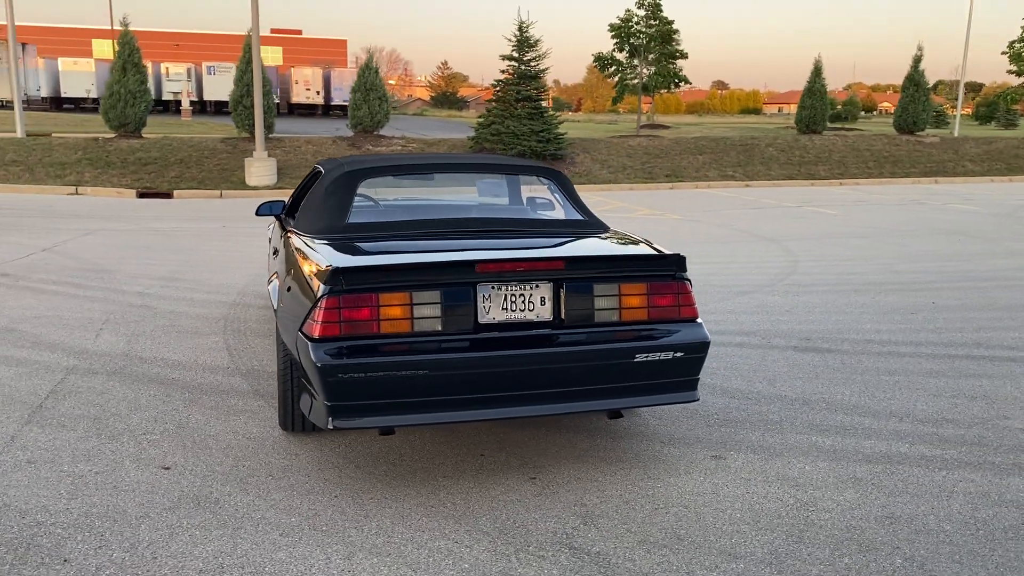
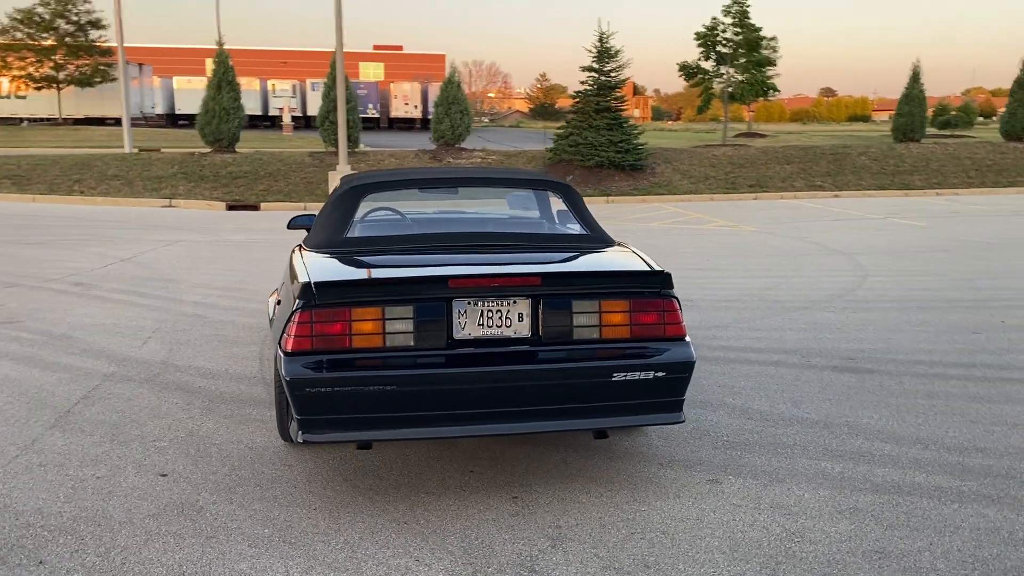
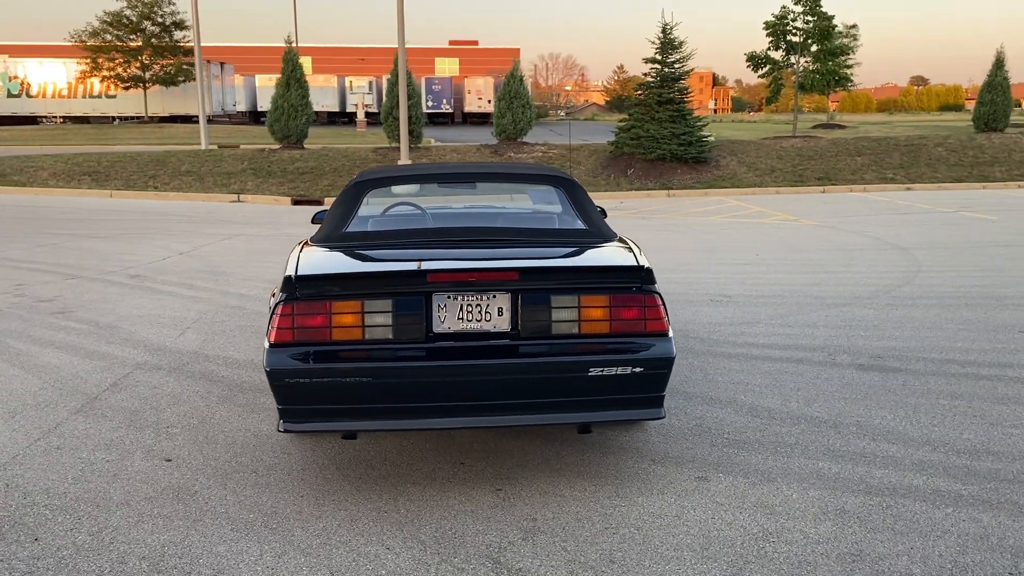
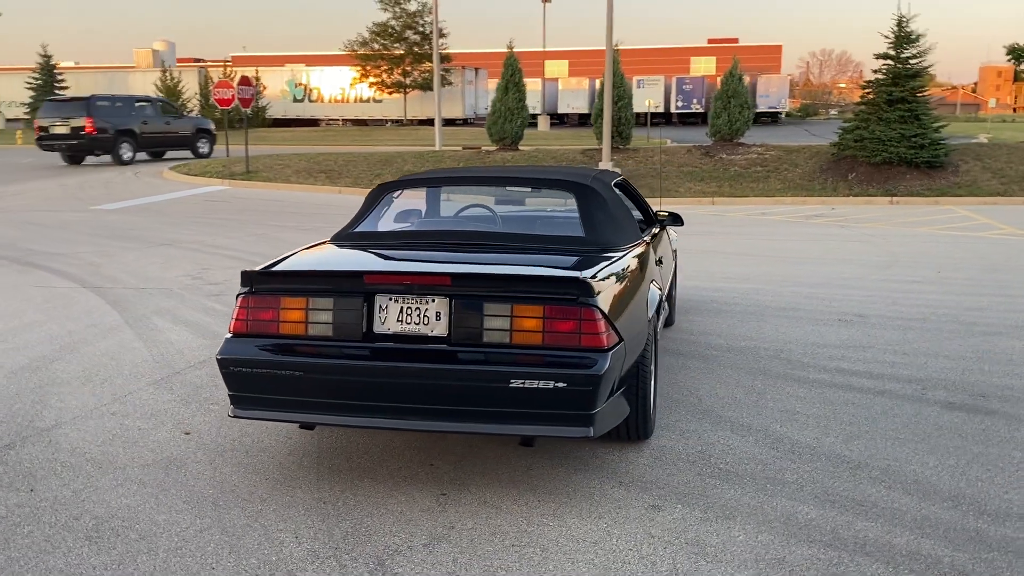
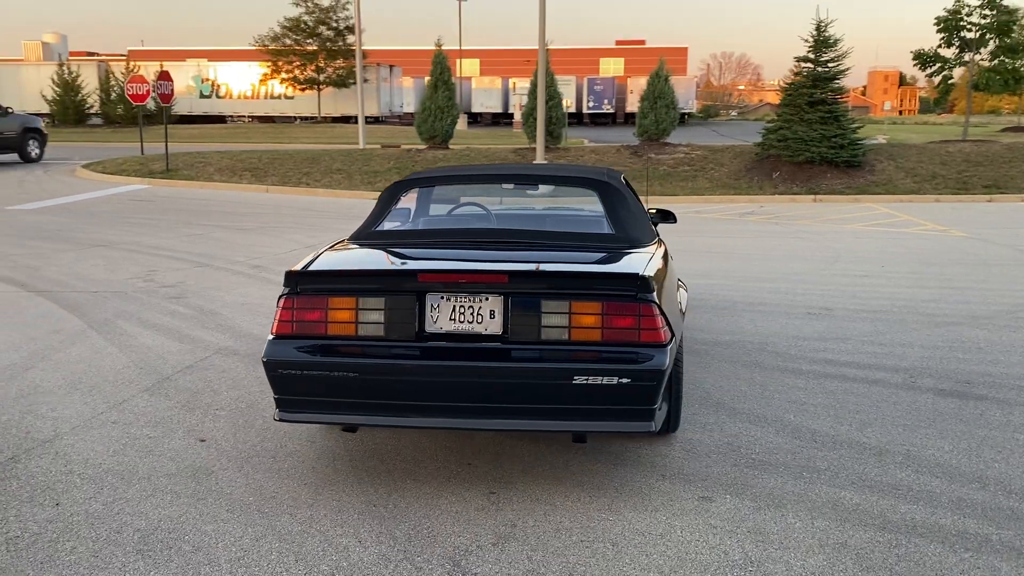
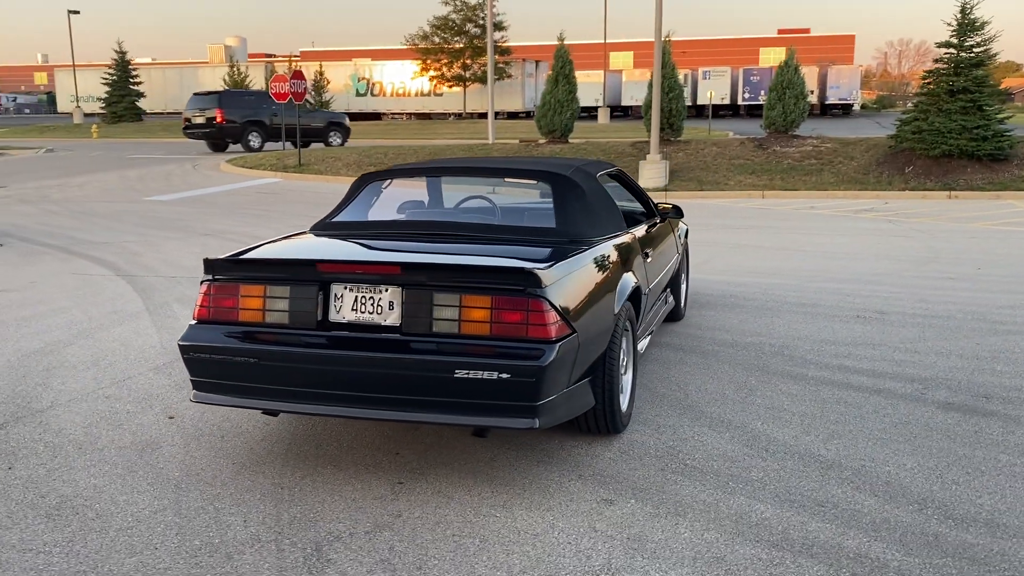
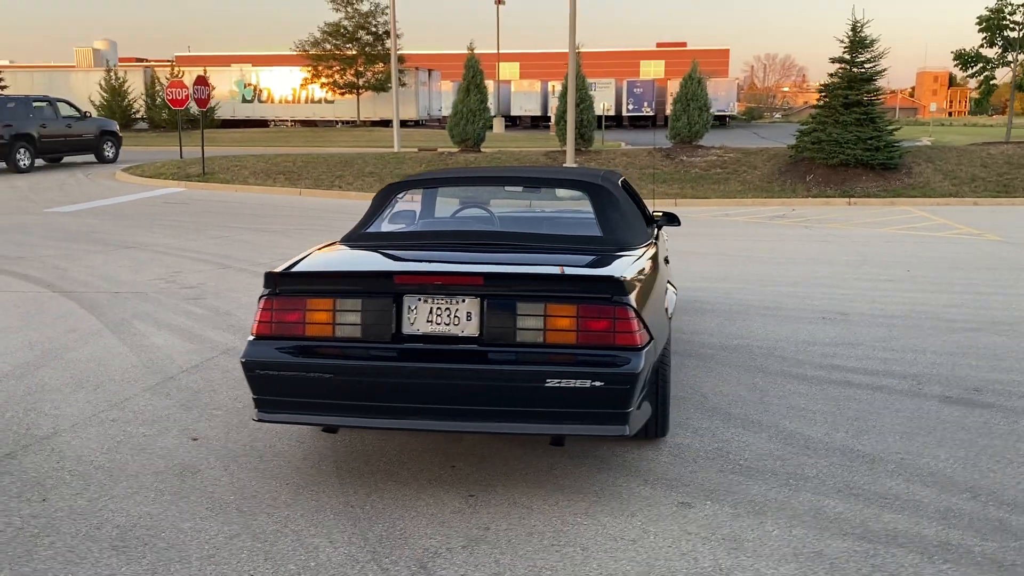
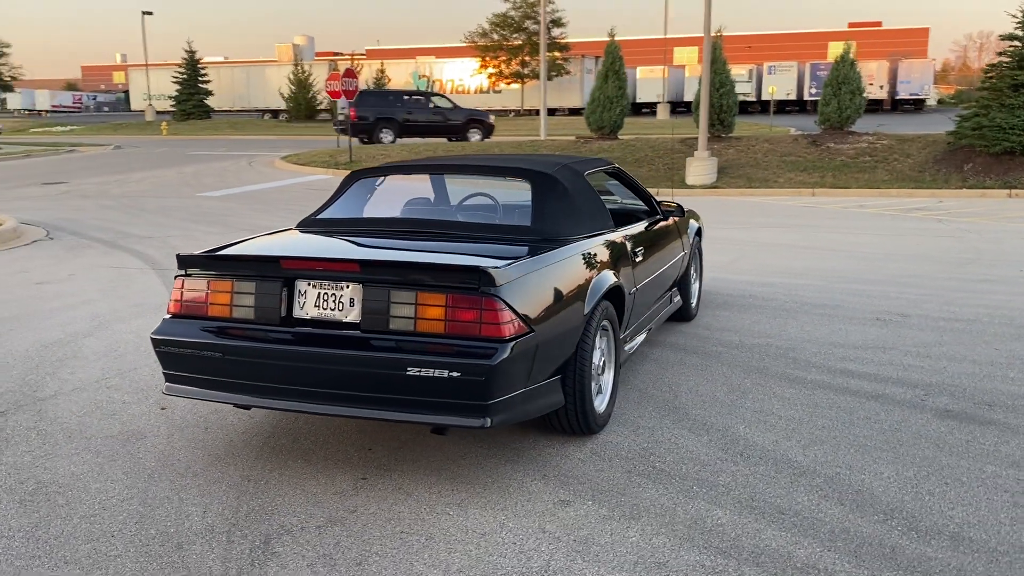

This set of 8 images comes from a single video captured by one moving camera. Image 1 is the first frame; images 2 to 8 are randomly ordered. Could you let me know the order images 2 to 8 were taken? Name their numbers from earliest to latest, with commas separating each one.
2, 3, 5, 7, 4, 6, 8
